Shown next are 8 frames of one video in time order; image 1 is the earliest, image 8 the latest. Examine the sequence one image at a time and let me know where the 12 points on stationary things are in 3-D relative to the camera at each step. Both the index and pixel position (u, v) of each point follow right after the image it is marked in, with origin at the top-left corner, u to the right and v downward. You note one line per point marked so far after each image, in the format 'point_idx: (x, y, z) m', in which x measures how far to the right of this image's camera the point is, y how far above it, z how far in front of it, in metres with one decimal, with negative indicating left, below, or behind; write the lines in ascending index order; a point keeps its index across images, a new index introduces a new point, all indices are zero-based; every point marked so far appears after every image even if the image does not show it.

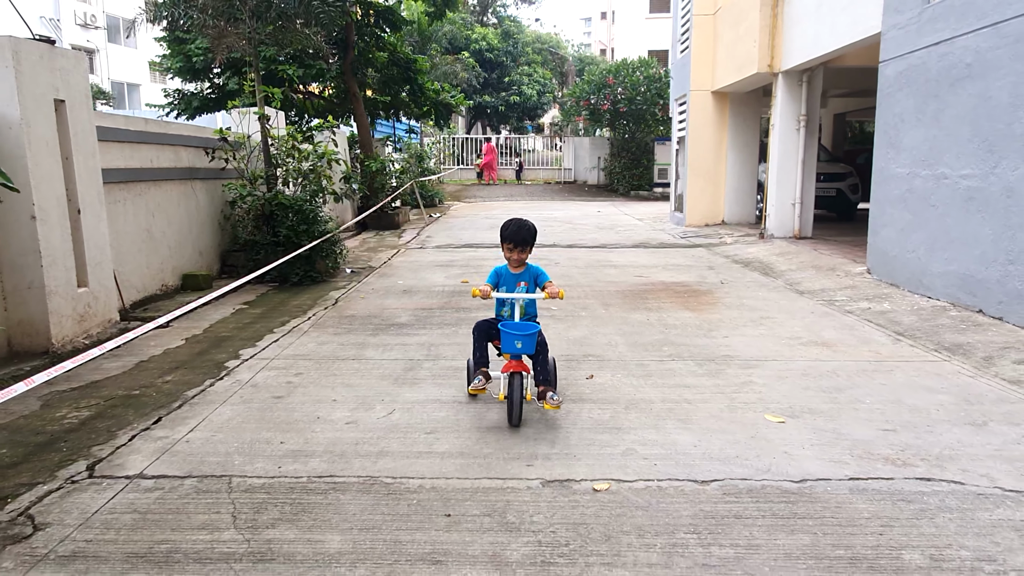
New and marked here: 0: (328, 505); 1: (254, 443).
0: (-0.7, -0.8, +2.7) m
1: (-1.2, -0.7, +3.4) m
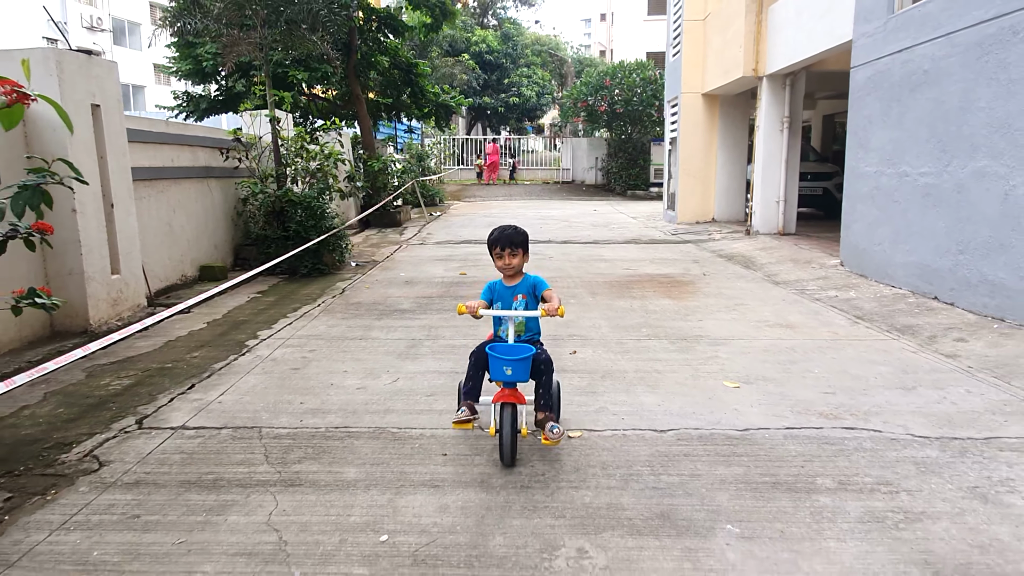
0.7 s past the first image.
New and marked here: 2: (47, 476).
0: (-0.7, -0.7, +3.2) m
1: (-1.2, -0.6, +3.9) m
2: (-1.9, -0.7, +3.0) m
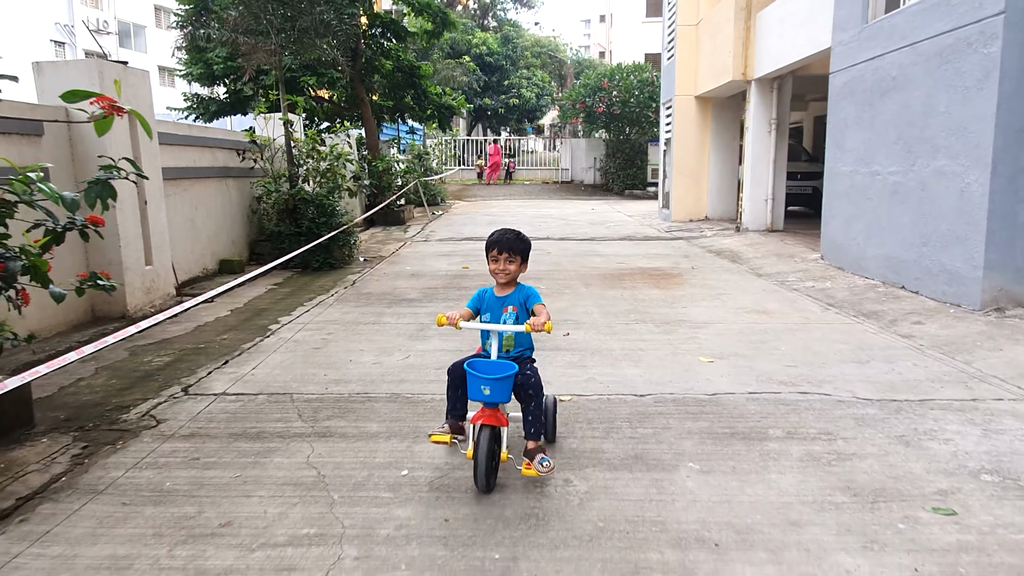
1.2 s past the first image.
0: (-0.7, -0.6, +3.8) m
1: (-1.2, -0.5, +4.4) m
2: (-1.9, -0.7, +3.5) m
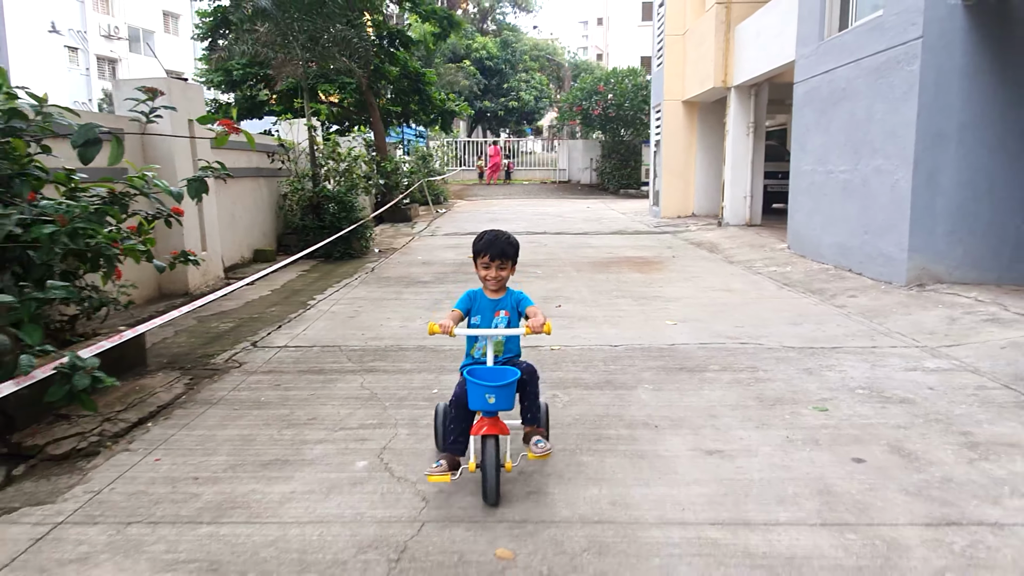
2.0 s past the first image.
0: (-0.7, -0.4, +4.8) m
1: (-1.2, -0.3, +5.5) m
2: (-1.9, -0.5, +4.6) m
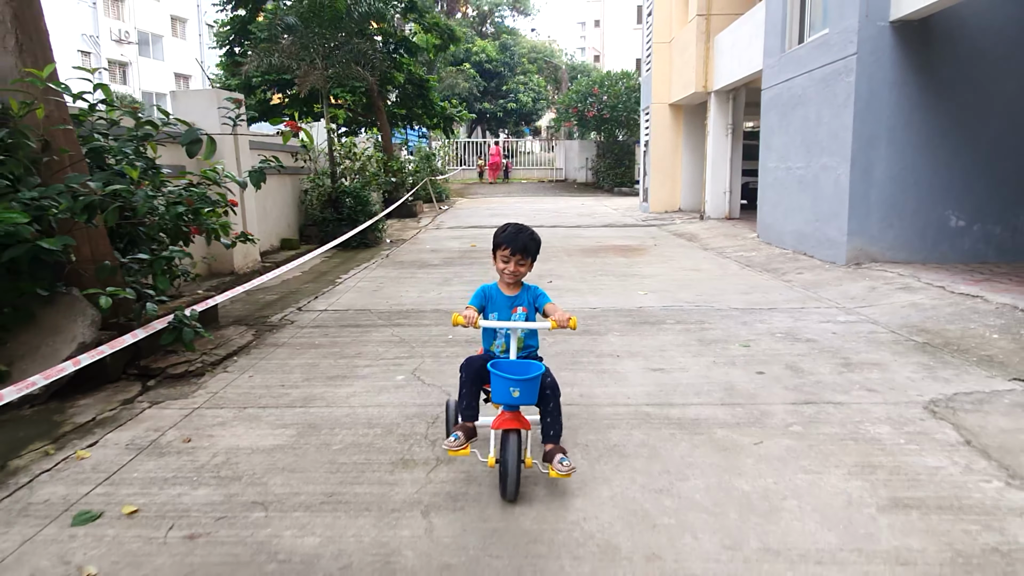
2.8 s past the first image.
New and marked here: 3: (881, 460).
0: (-0.7, -0.2, +6.0) m
1: (-1.2, -0.1, +6.6) m
2: (-1.9, -0.3, +5.7) m
3: (+1.4, -0.7, +2.9) m
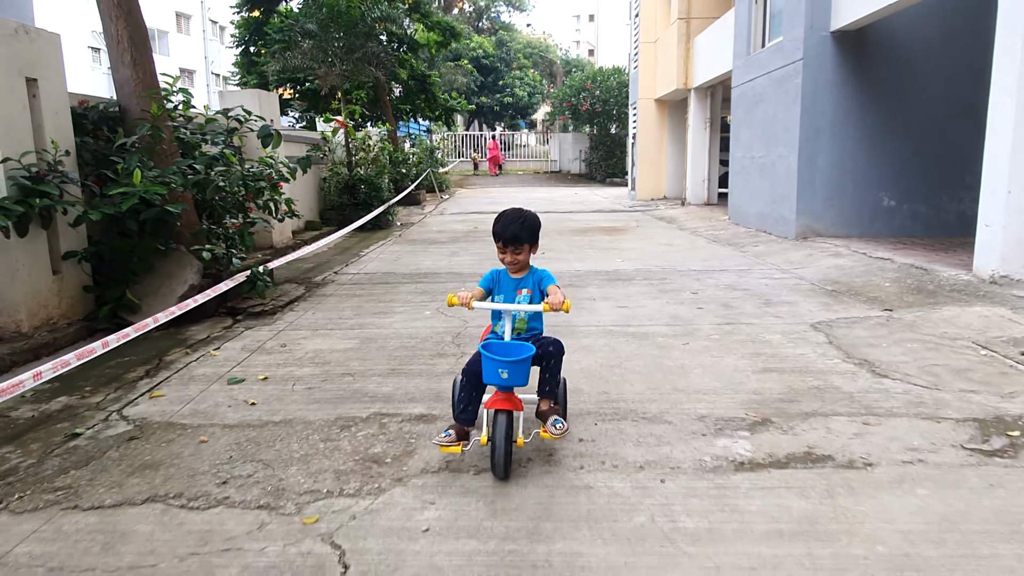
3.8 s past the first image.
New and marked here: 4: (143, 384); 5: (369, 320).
0: (-0.7, +0.1, +7.3) m
1: (-1.3, +0.2, +7.9) m
2: (-1.9, +0.1, +7.1) m
3: (+1.5, -0.4, +4.2) m
4: (-2.0, -0.5, +3.9) m
5: (-1.0, -0.2, +5.3) m
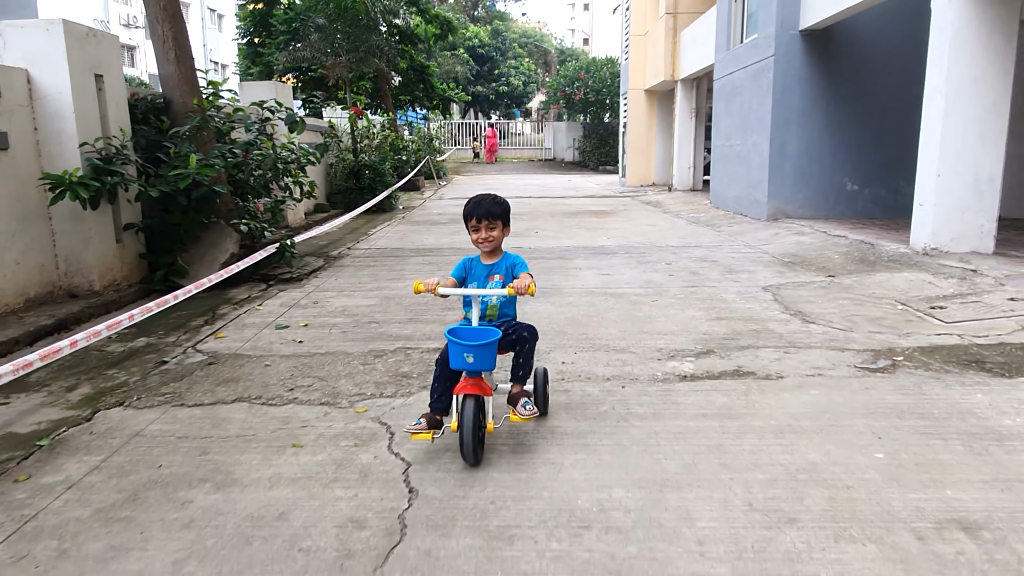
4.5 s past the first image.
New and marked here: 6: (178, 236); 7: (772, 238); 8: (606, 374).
0: (-0.8, +0.4, +8.1) m
1: (-1.3, +0.5, +8.8) m
2: (-1.9, +0.3, +7.9) m
3: (+1.4, -0.1, +5.1) m
4: (-2.0, -0.3, +4.7) m
5: (-1.1, 0.0, +6.2) m
6: (-2.7, +0.4, +6.0) m
7: (+3.0, +0.6, +8.5) m
8: (+0.5, -0.4, +3.6) m
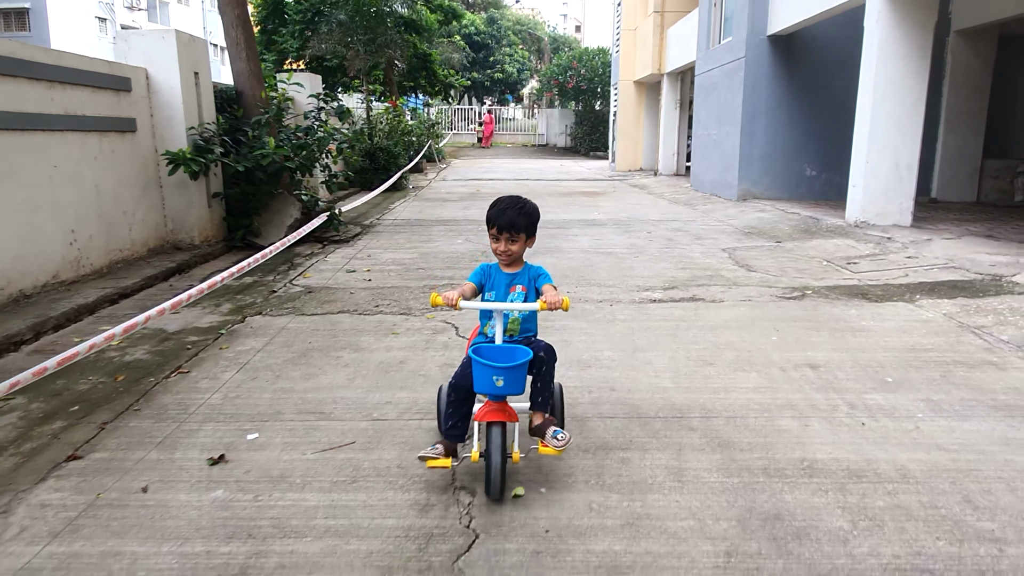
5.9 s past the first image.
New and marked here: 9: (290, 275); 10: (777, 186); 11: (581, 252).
0: (-0.7, +0.9, +9.6) m
1: (-1.2, +1.0, +10.2) m
2: (-1.9, +0.8, +9.3) m
3: (+1.6, +0.2, +6.6) m
4: (-1.8, +0.1, +6.2) m
5: (-1.0, +0.4, +7.6) m
6: (-2.6, +0.9, +7.4) m
7: (+3.1, +1.0, +10.0) m
8: (+0.6, -0.1, +5.1) m
9: (-1.8, +0.1, +6.1) m
10: (+4.1, +1.6, +11.4) m
11: (+0.7, +0.4, +7.2) m
